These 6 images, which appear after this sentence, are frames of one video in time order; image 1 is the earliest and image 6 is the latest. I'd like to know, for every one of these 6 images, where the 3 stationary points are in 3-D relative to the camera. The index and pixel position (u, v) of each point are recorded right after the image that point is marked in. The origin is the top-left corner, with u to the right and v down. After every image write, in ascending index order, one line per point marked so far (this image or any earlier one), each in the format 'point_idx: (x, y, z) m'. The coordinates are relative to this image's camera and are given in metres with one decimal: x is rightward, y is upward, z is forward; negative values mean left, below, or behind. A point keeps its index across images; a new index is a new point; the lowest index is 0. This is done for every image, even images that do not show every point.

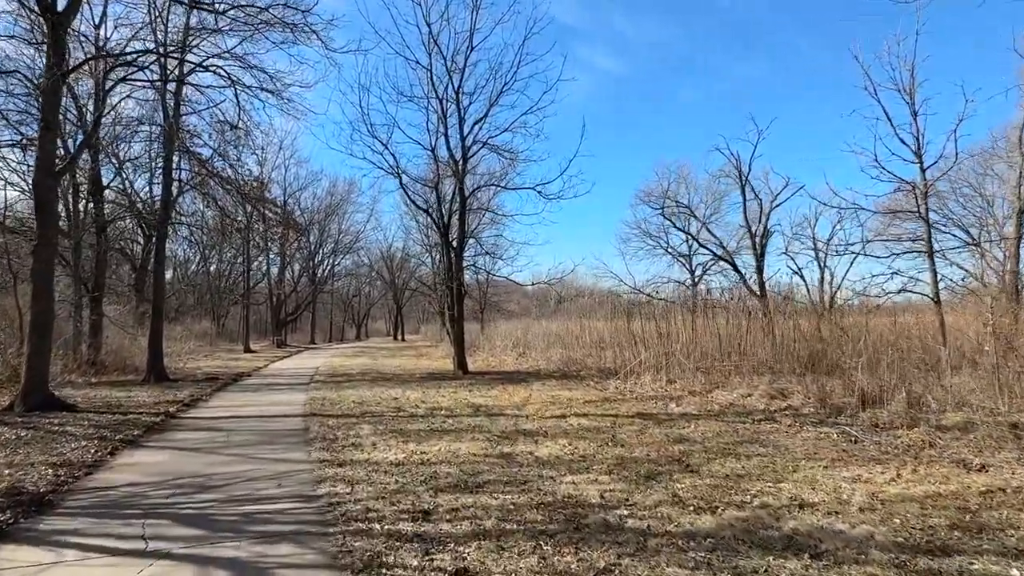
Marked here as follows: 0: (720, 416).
0: (+2.5, -1.6, +8.4) m
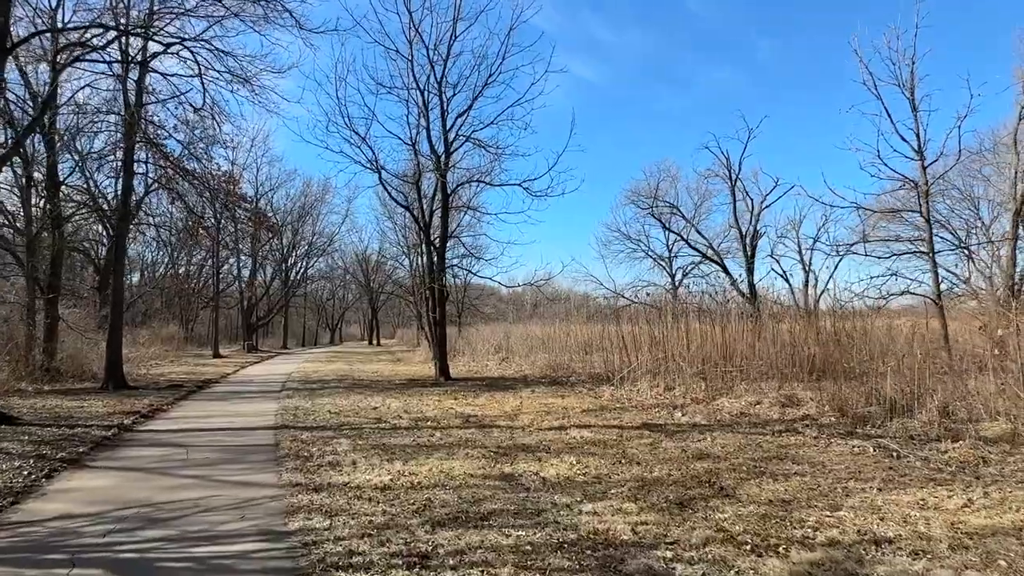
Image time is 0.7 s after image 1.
0: (+2.5, -1.6, +7.7) m
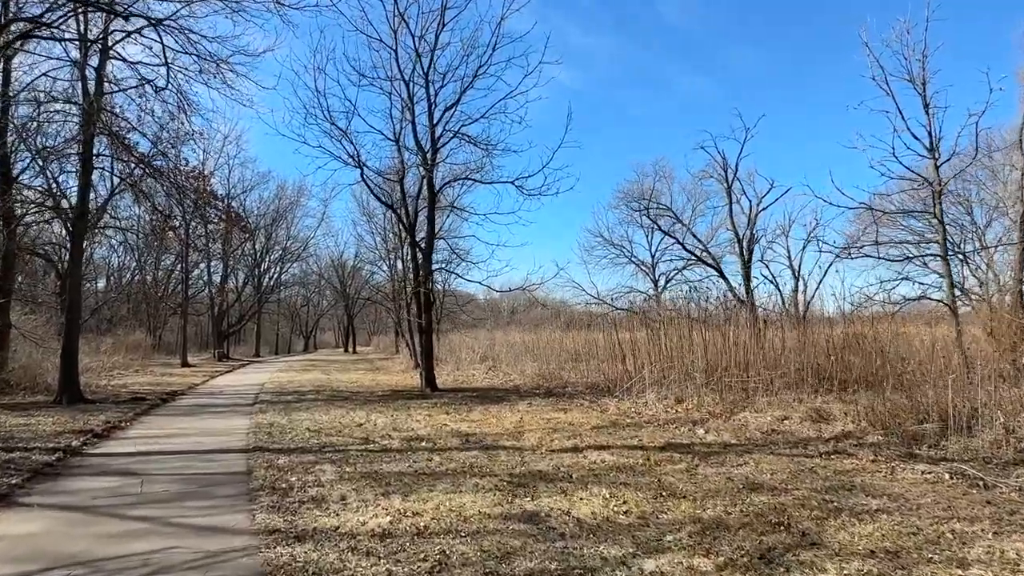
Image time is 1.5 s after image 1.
0: (+2.6, -1.6, +6.8) m
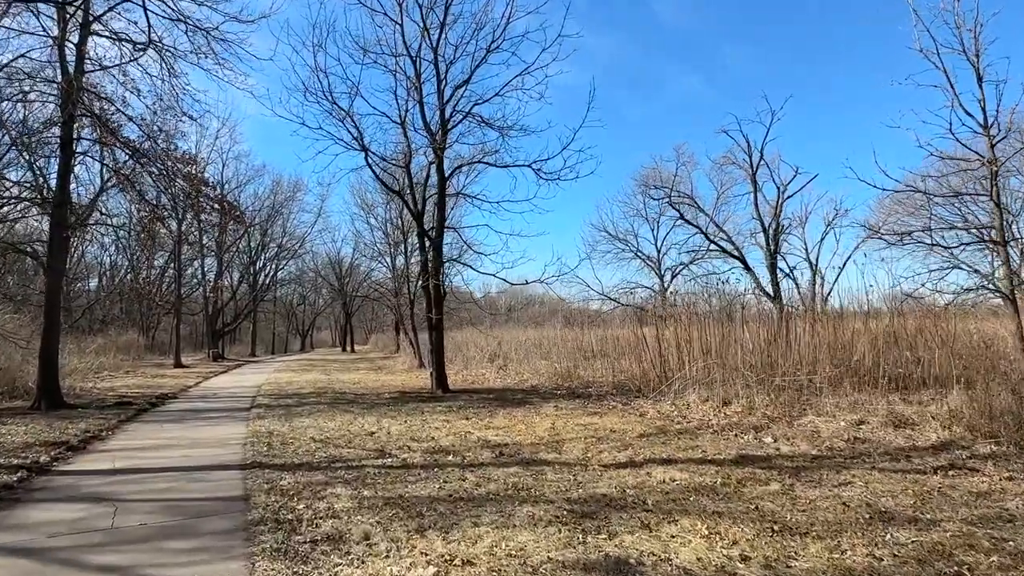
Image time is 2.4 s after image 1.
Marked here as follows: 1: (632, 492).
0: (+3.0, -1.4, +5.8) m
1: (+0.8, -1.4, +4.9) m
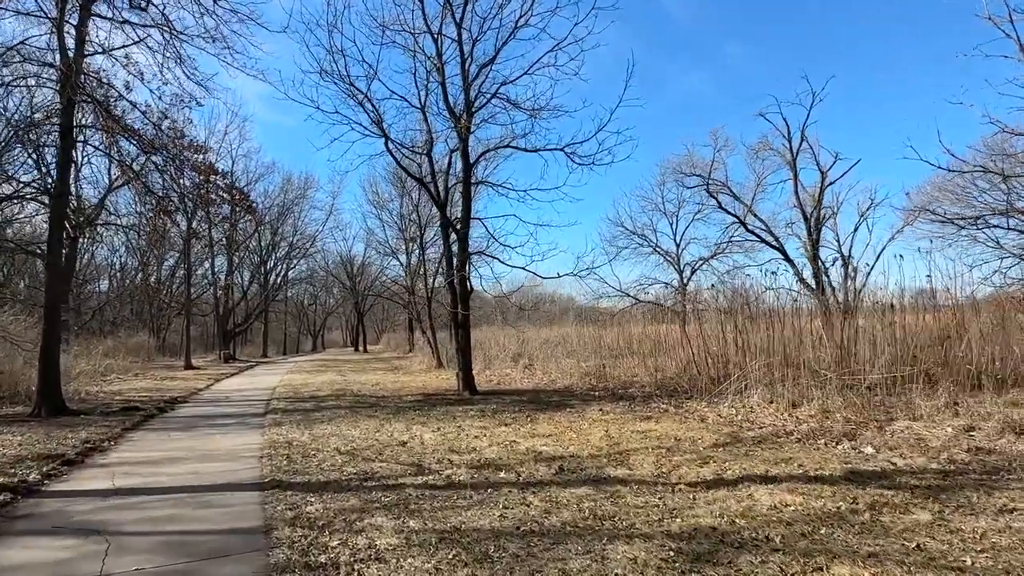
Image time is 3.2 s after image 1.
0: (+3.5, -1.3, +4.8) m
1: (+1.3, -1.3, +3.9) m
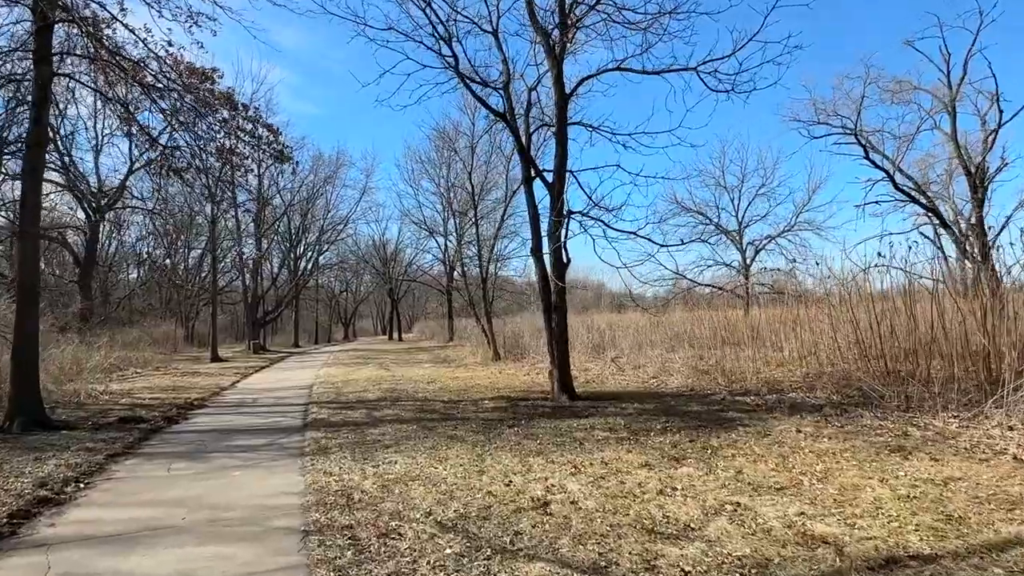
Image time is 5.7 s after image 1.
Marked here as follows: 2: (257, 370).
0: (+4.7, -1.0, +1.6) m
1: (+2.5, -1.1, +0.8) m
2: (-7.2, -2.3, +19.5) m
